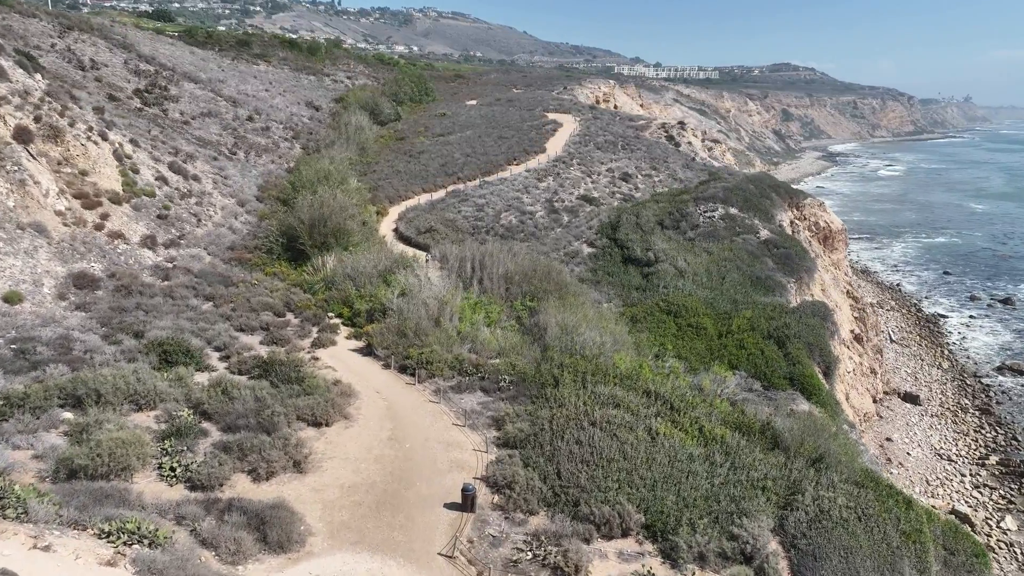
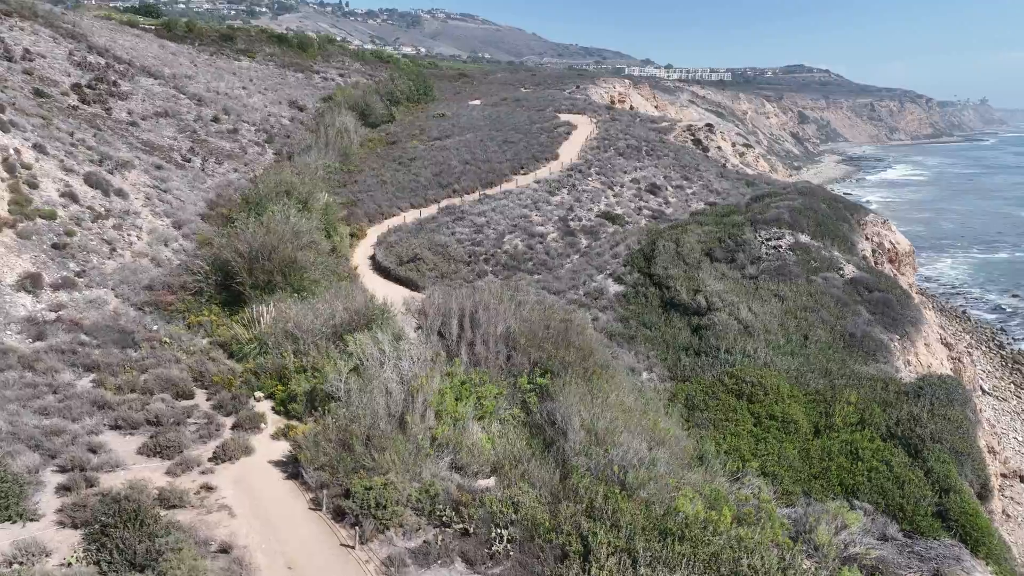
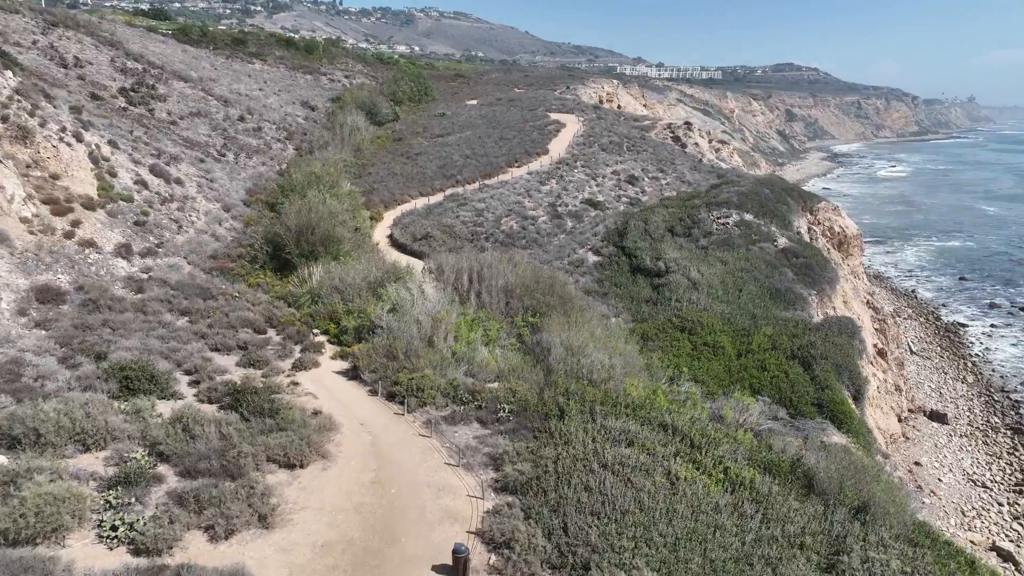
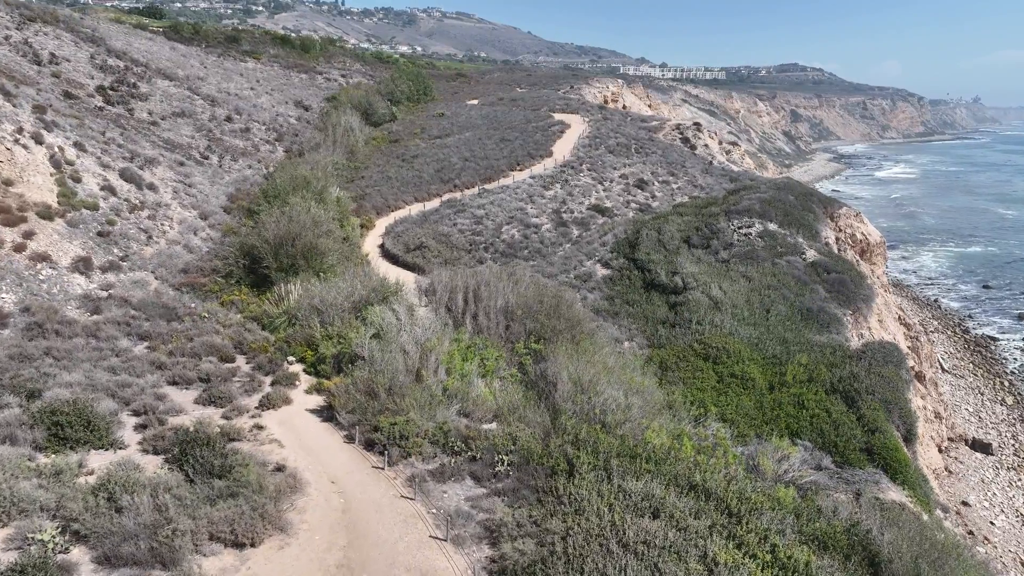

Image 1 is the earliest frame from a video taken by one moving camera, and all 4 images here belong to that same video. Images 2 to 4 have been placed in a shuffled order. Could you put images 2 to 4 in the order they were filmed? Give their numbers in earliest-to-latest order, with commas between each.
3, 4, 2
